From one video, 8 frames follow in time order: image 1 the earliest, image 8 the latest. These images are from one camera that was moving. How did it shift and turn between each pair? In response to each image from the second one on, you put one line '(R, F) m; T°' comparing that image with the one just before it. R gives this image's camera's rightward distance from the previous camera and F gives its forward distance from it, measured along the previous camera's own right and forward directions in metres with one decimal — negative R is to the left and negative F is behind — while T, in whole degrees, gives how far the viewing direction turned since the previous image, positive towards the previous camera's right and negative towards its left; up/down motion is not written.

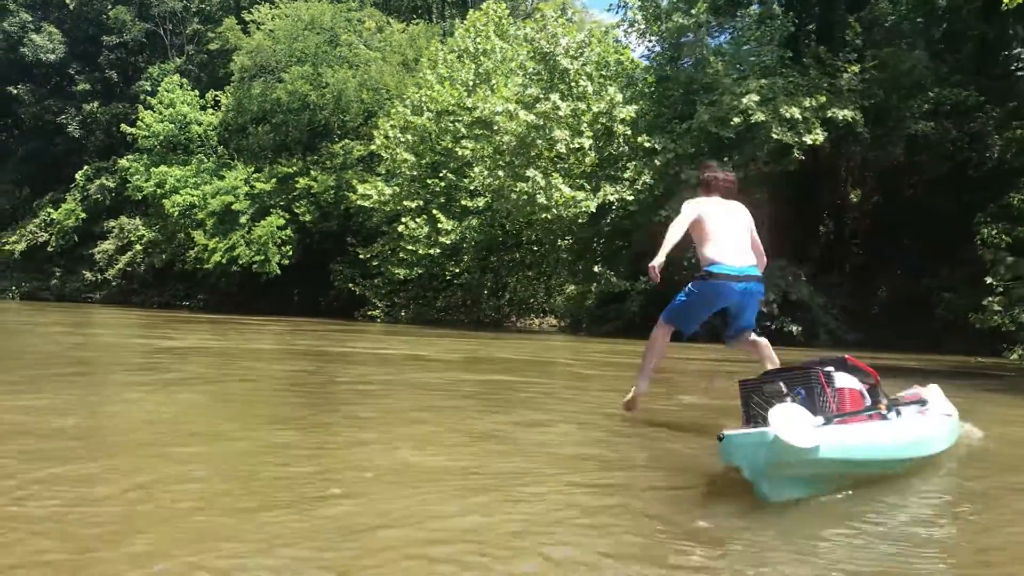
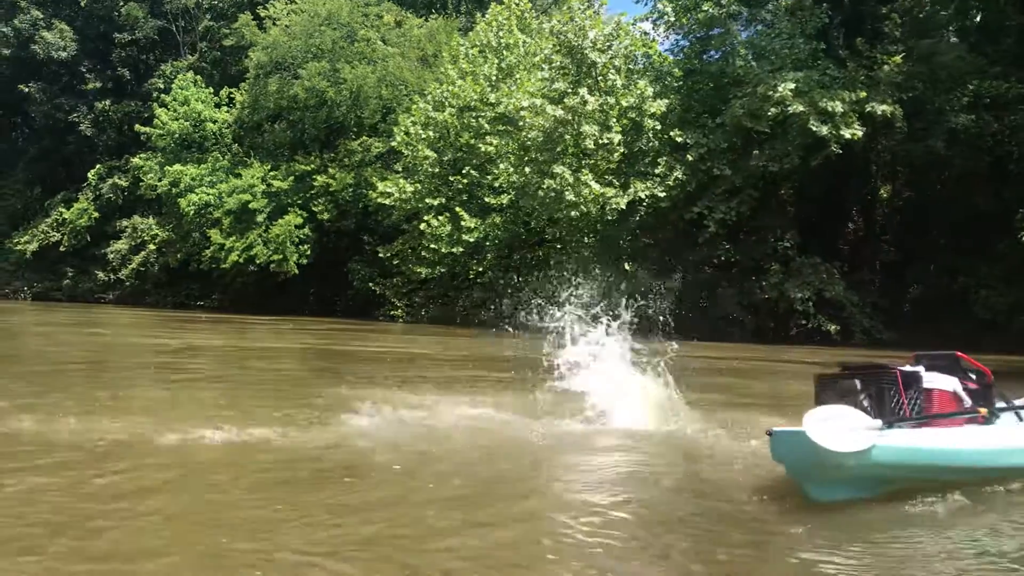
(-0.5, +0.5) m; 0°
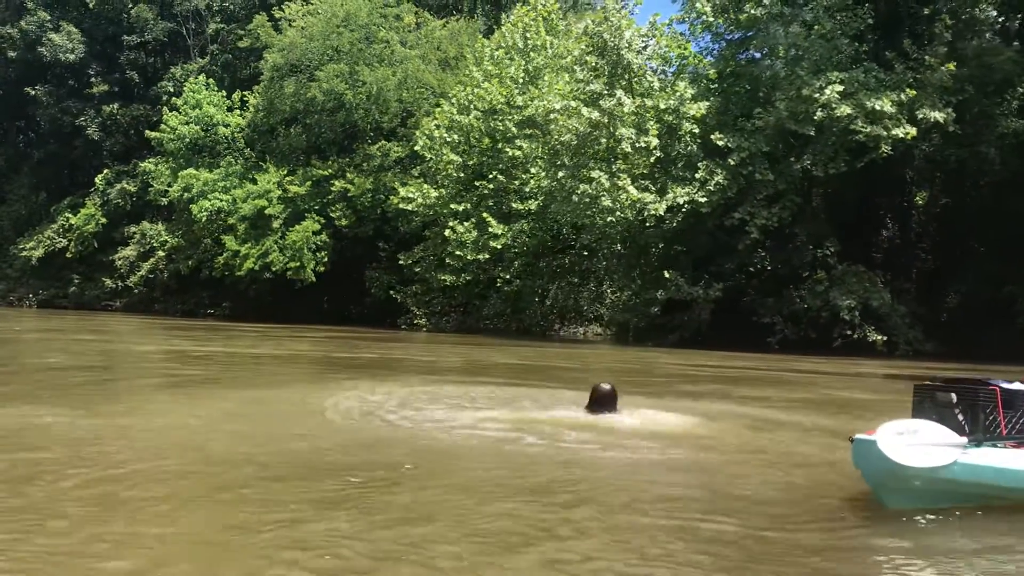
(-0.9, +0.8) m; 0°
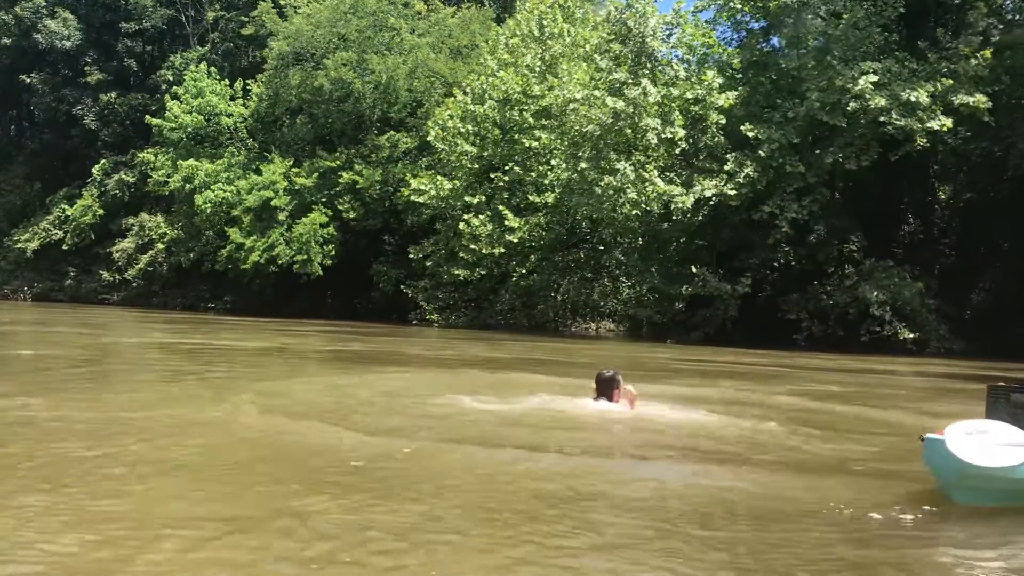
(-0.7, +0.7) m; +1°
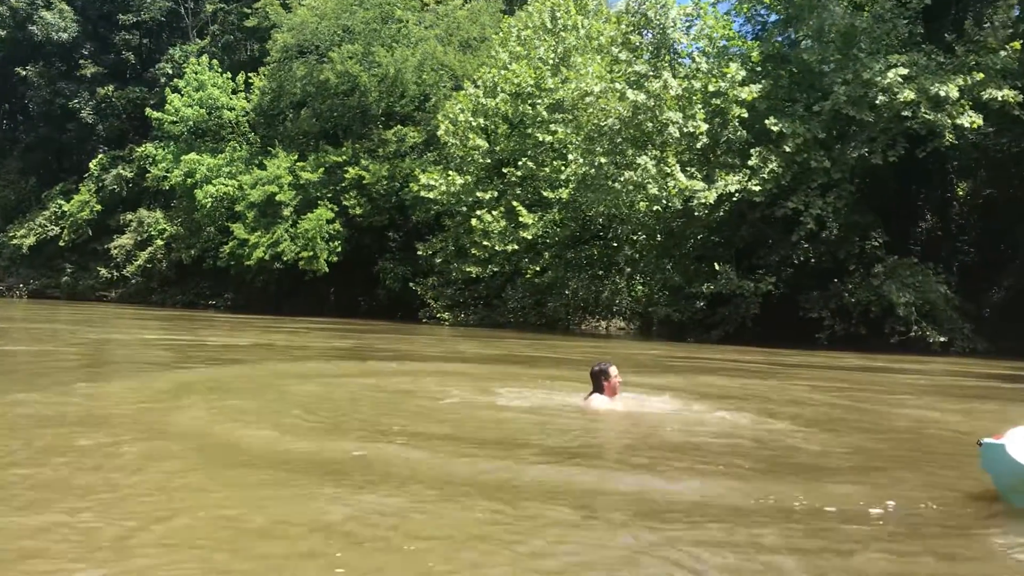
(-0.6, +0.5) m; +1°
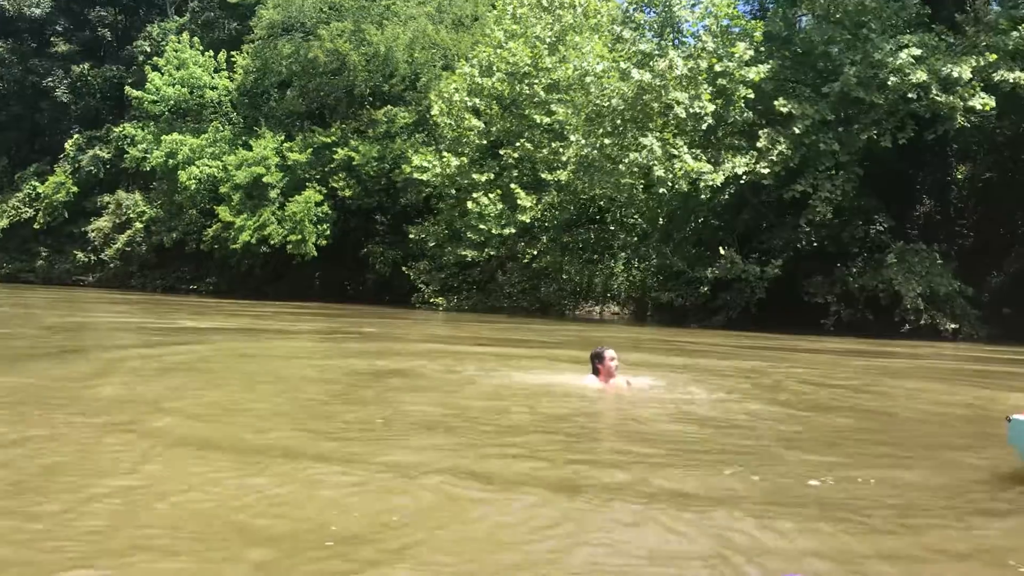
(-0.6, +0.5) m; +2°
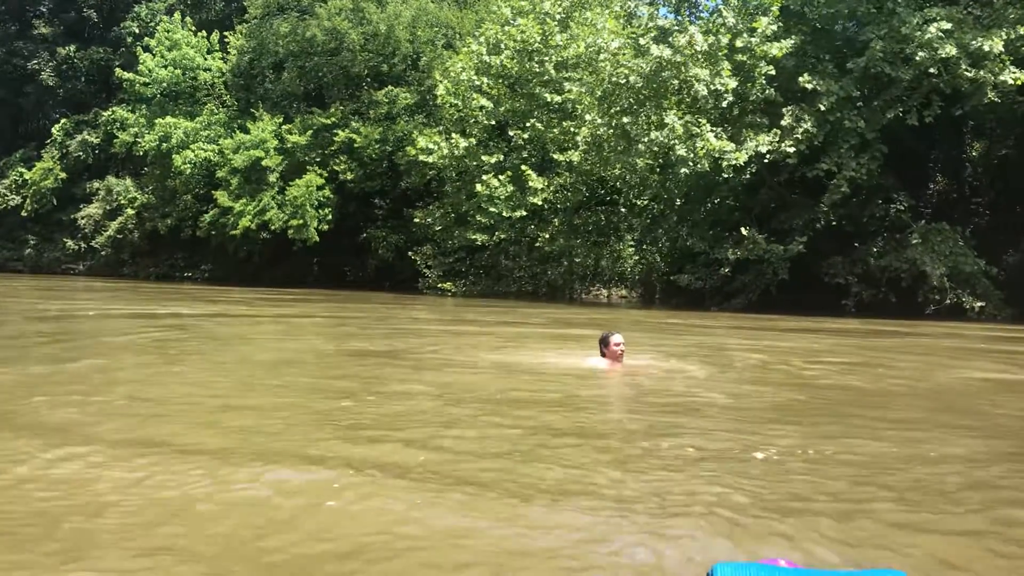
(-0.7, +0.6) m; +1°
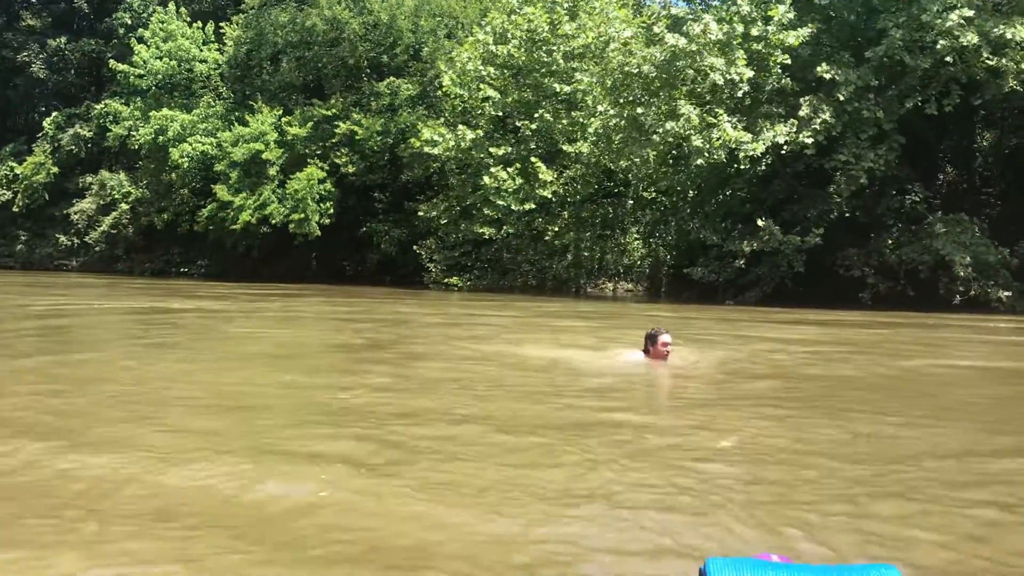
(-0.5, +0.4) m; +1°
